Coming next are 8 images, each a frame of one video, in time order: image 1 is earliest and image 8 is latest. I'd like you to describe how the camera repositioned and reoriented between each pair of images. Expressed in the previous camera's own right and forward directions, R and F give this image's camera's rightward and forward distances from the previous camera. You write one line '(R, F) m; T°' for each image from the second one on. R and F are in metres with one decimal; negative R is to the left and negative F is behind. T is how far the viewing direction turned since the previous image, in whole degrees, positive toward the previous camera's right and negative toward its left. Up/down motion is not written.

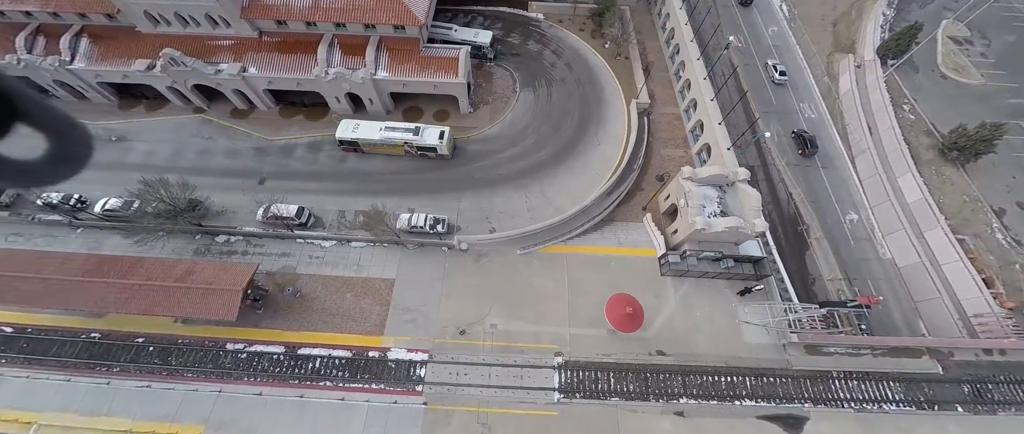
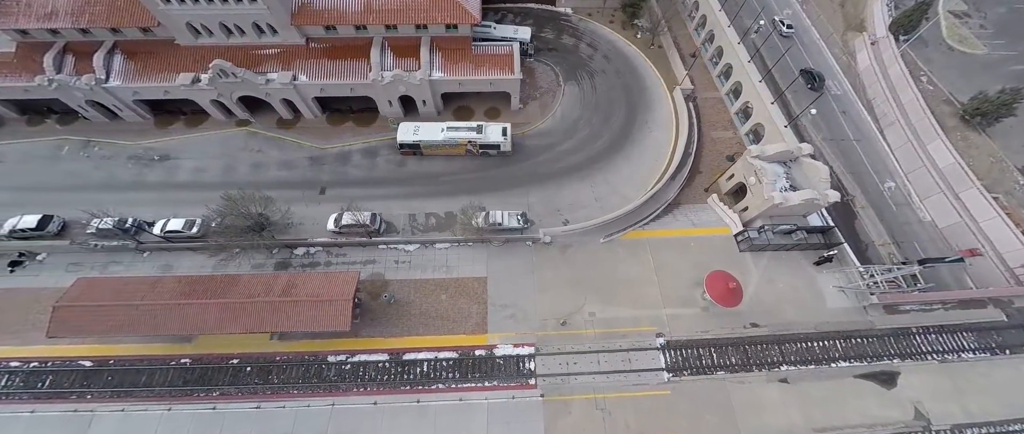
(-7.2, 0.0) m; +3°
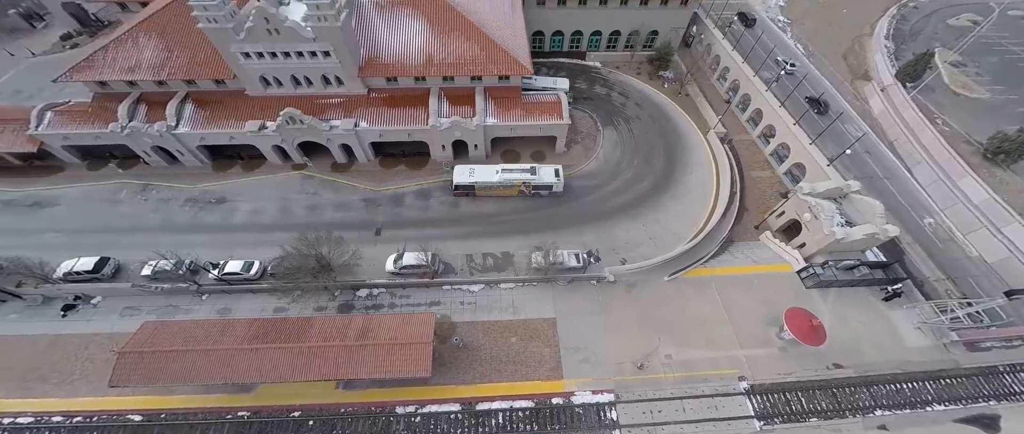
(-4.9, 0.0) m; 0°
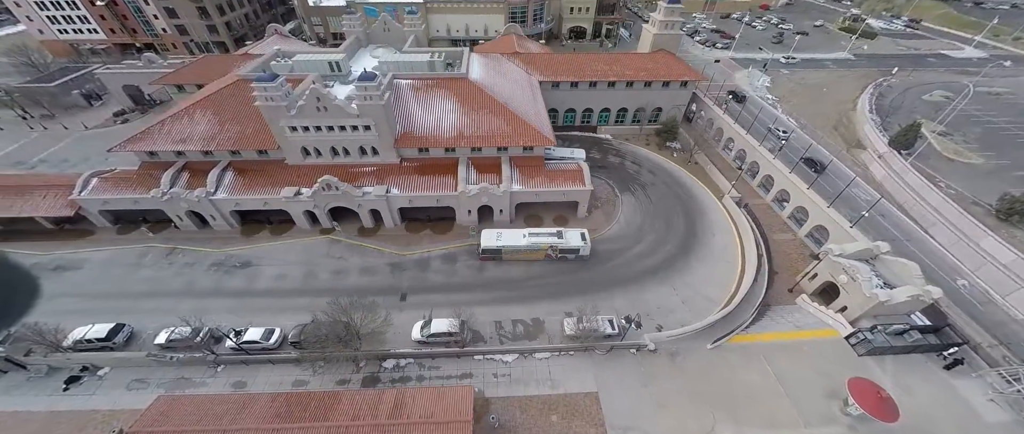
(-2.3, 0.0) m; 0°
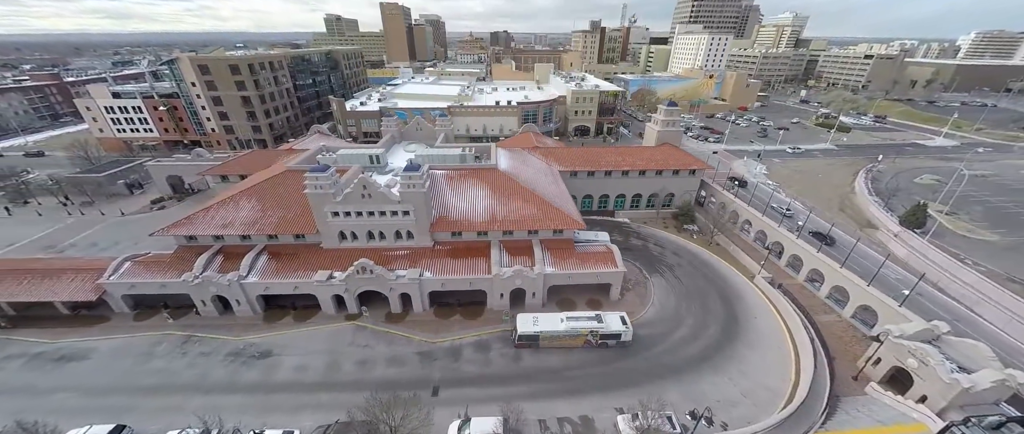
(-3.0, -0.1) m; 0°
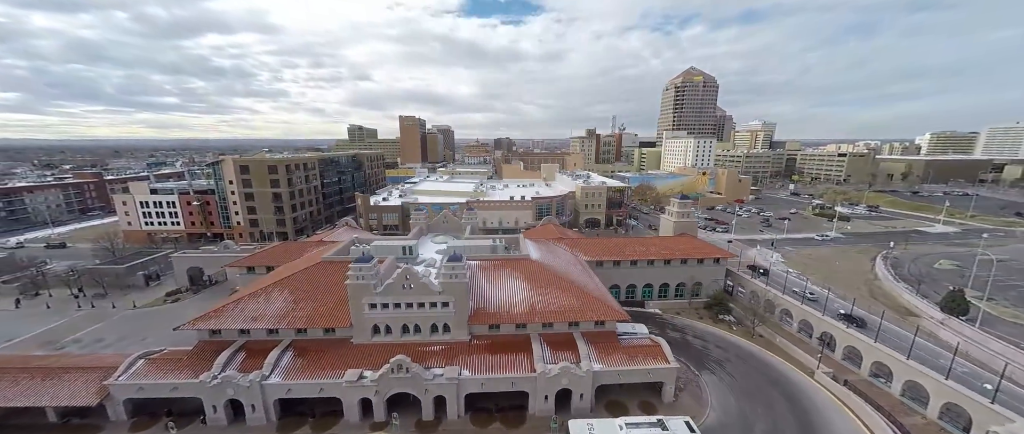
(-3.8, -0.1) m; 0°
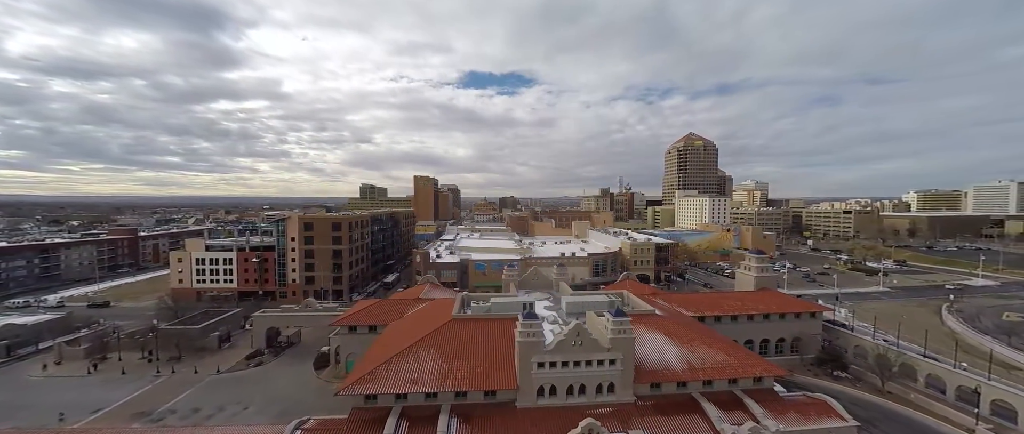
(-15.7, -0.9) m; +2°
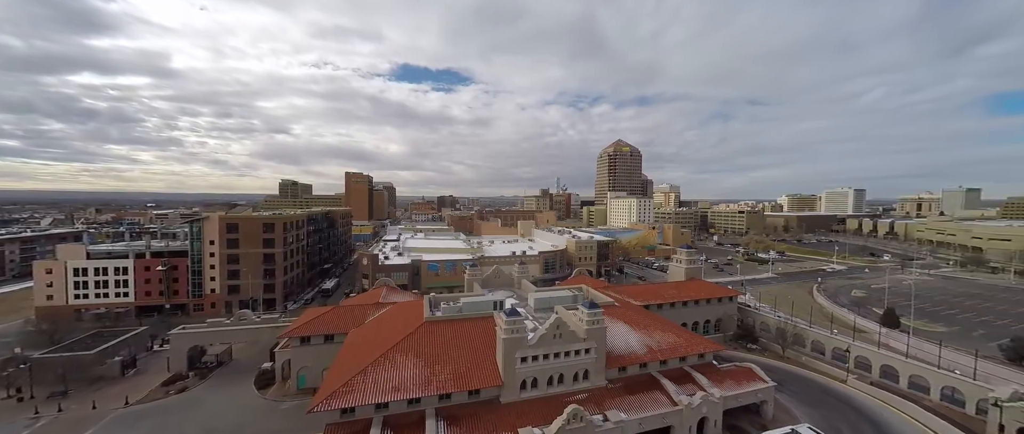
(-4.4, -0.3) m; +11°
